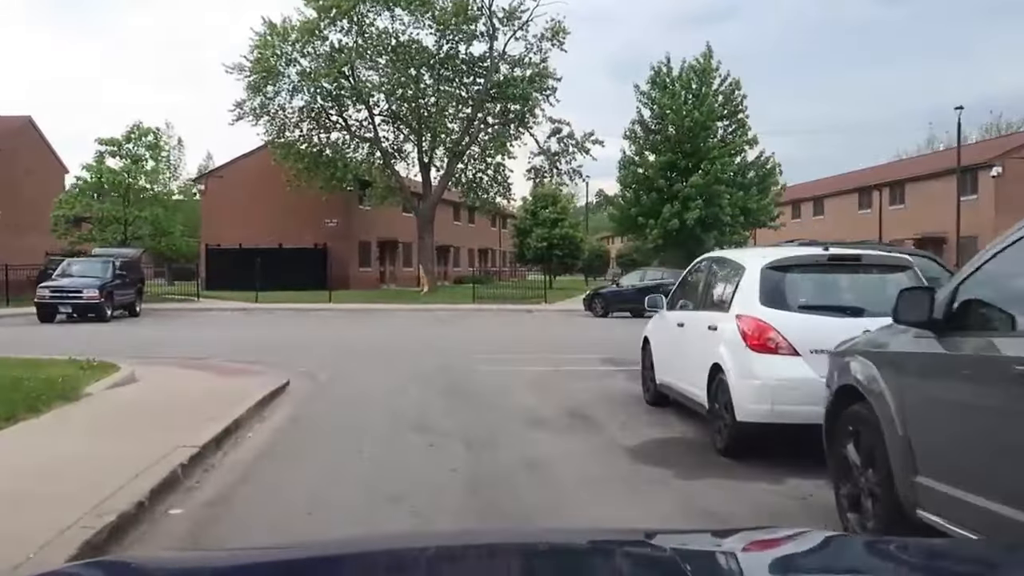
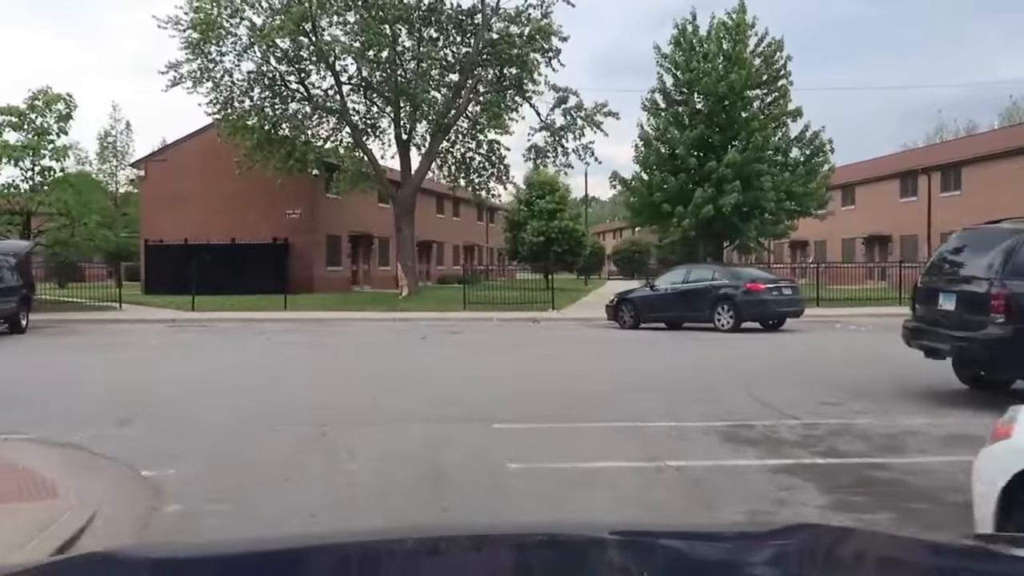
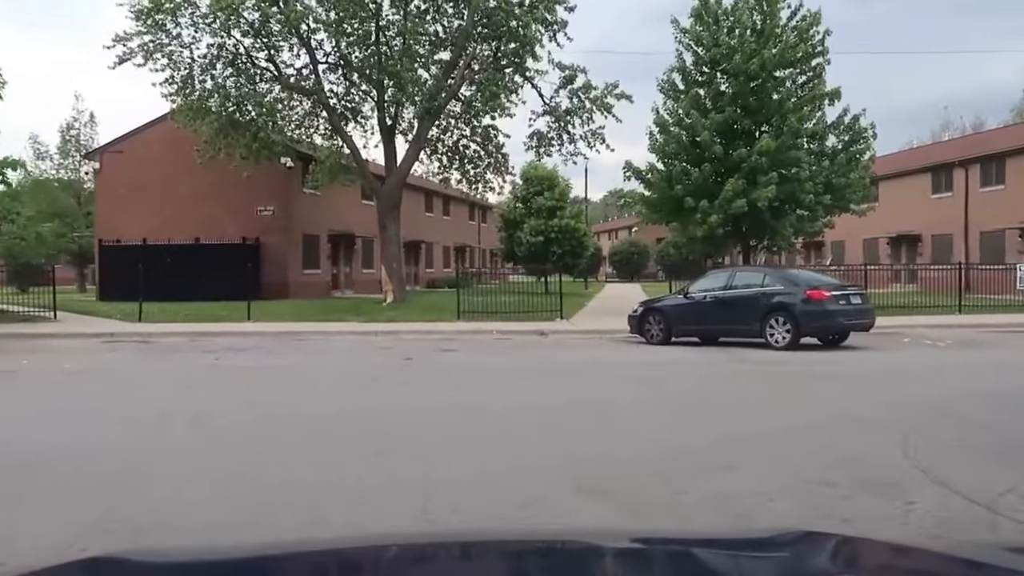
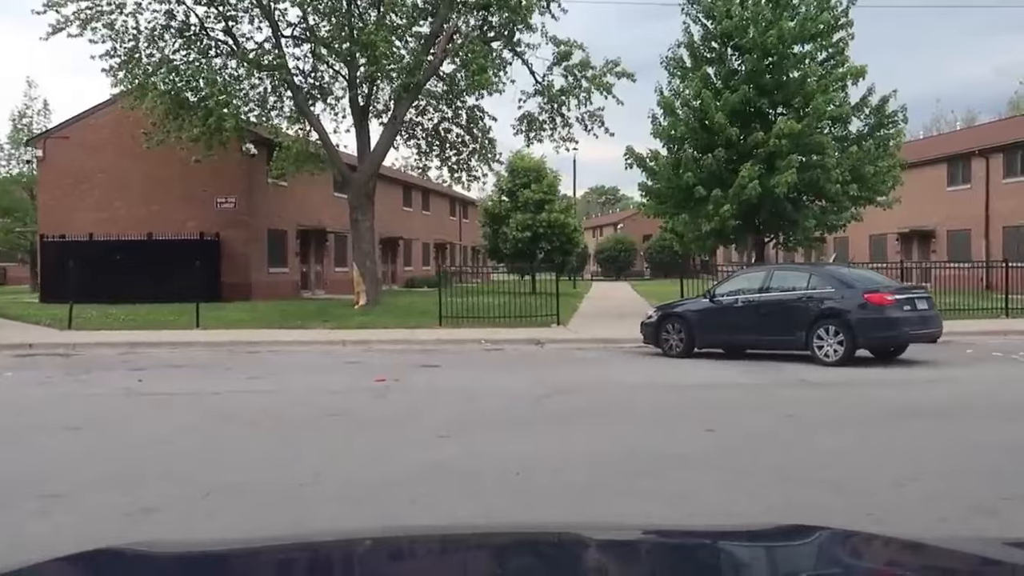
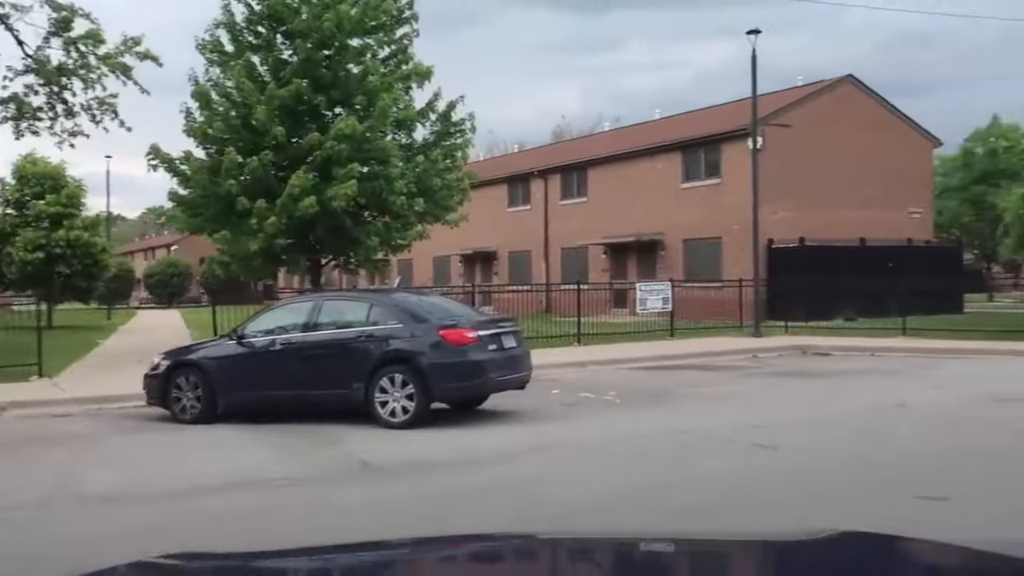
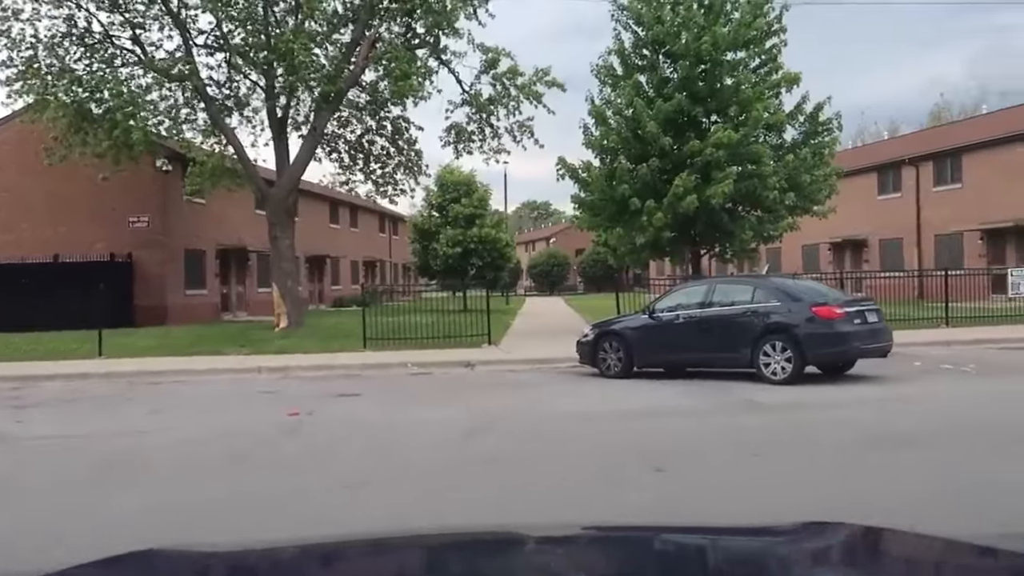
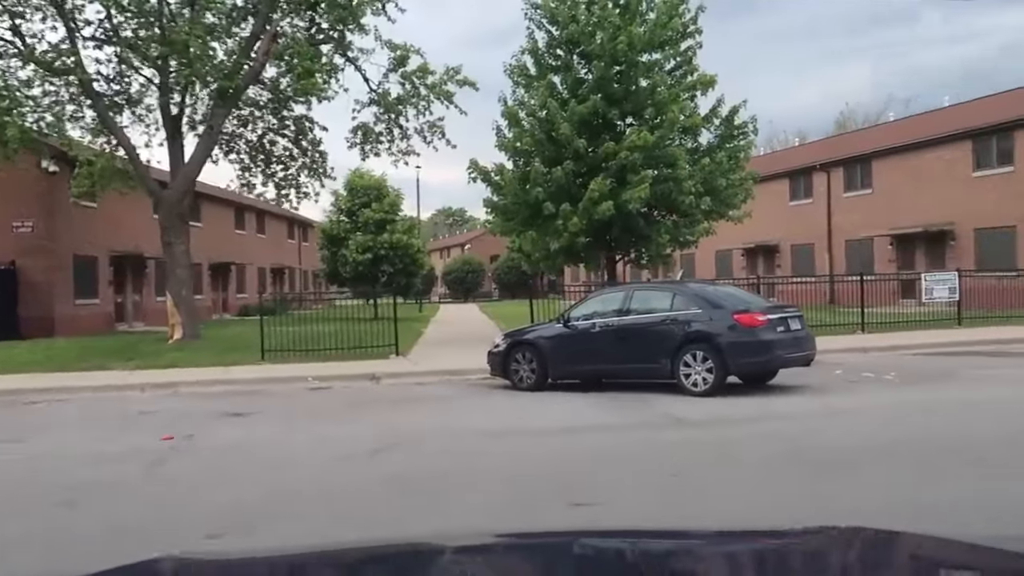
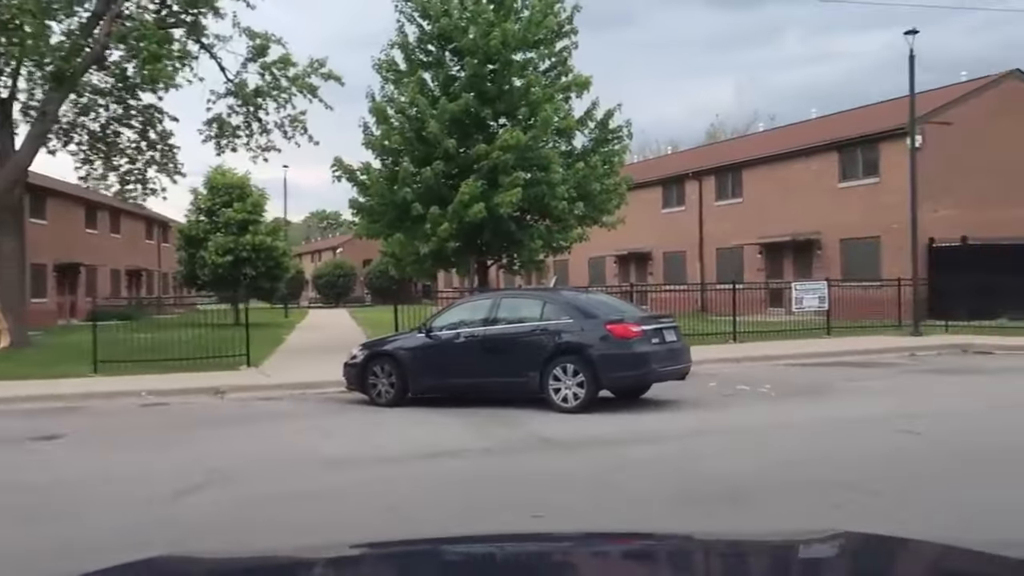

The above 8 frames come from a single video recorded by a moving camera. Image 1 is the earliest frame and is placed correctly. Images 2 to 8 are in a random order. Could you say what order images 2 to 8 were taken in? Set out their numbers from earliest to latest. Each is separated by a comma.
2, 3, 4, 6, 7, 8, 5
